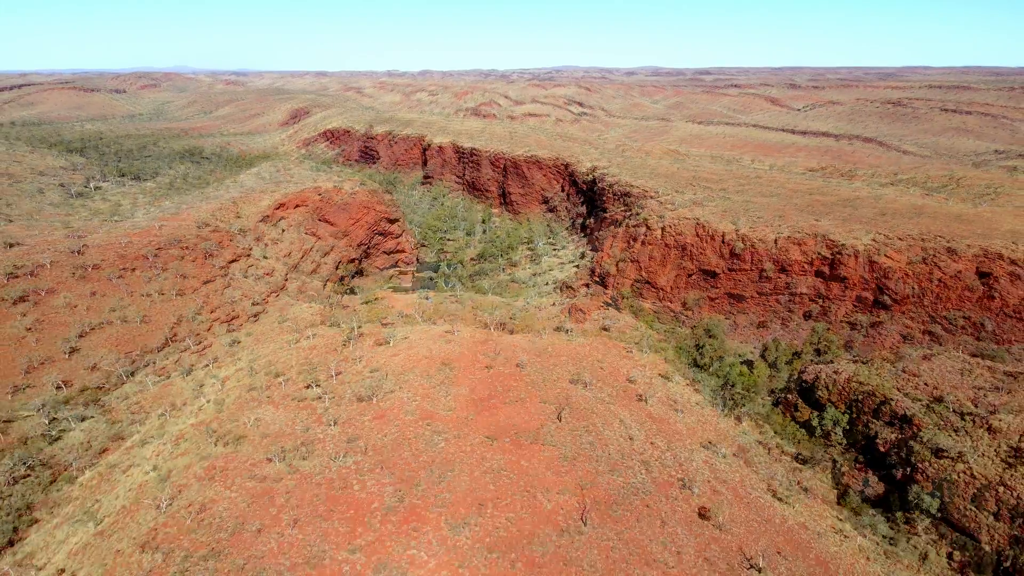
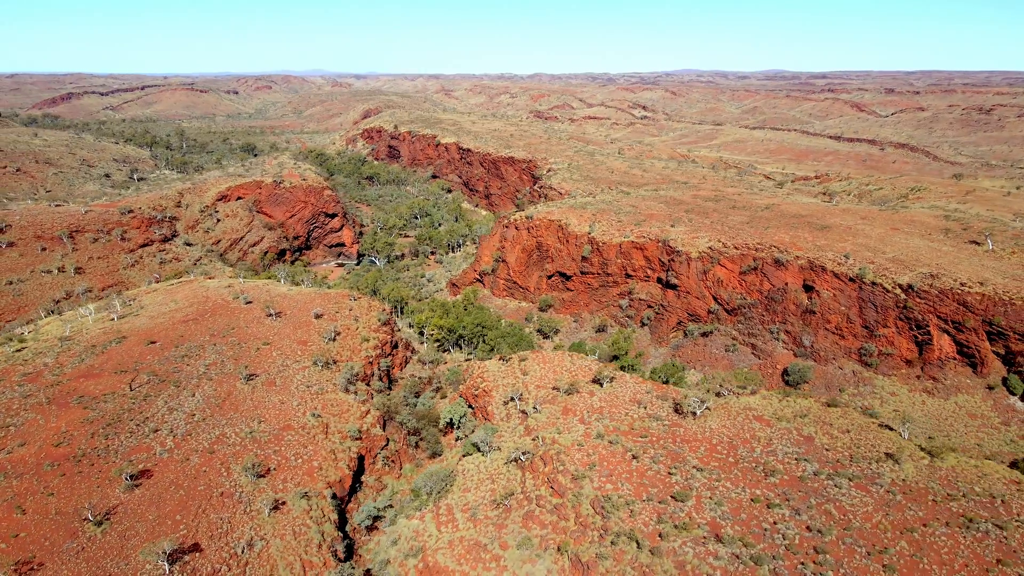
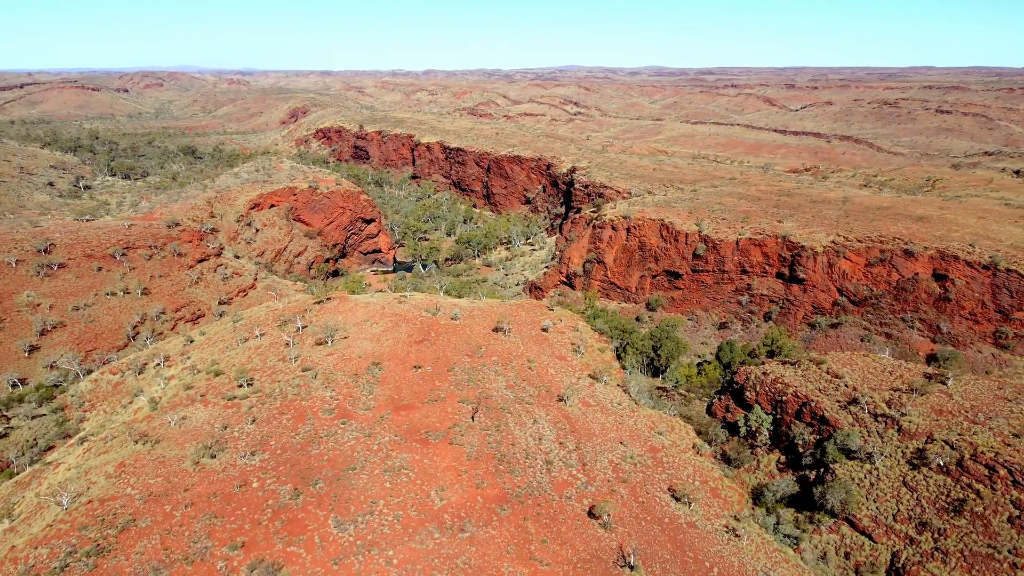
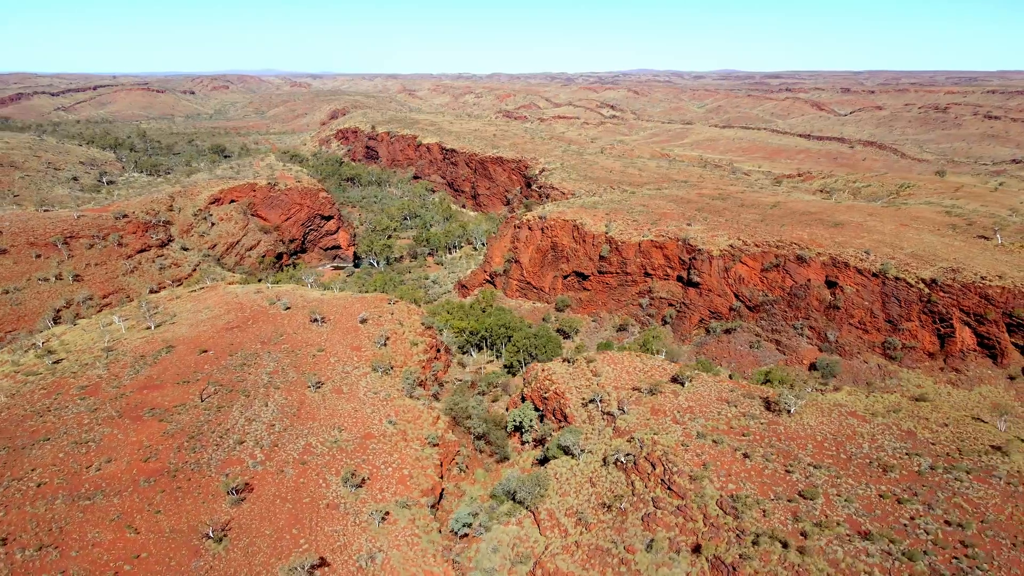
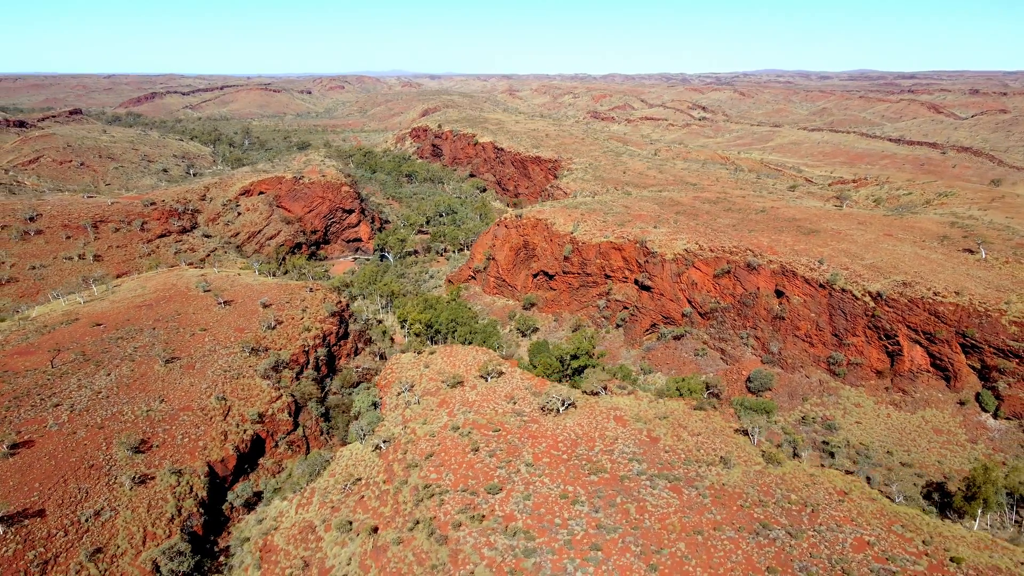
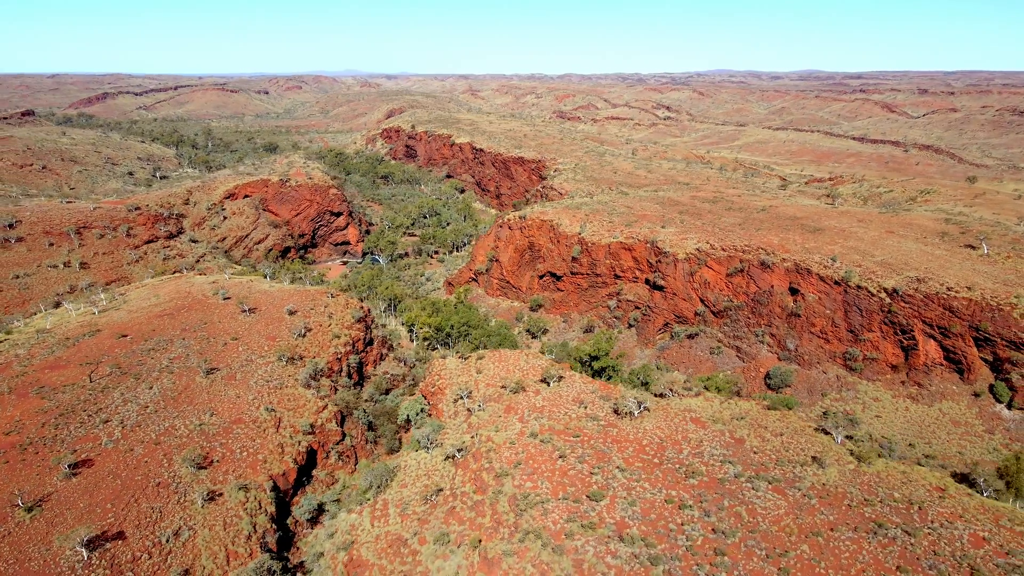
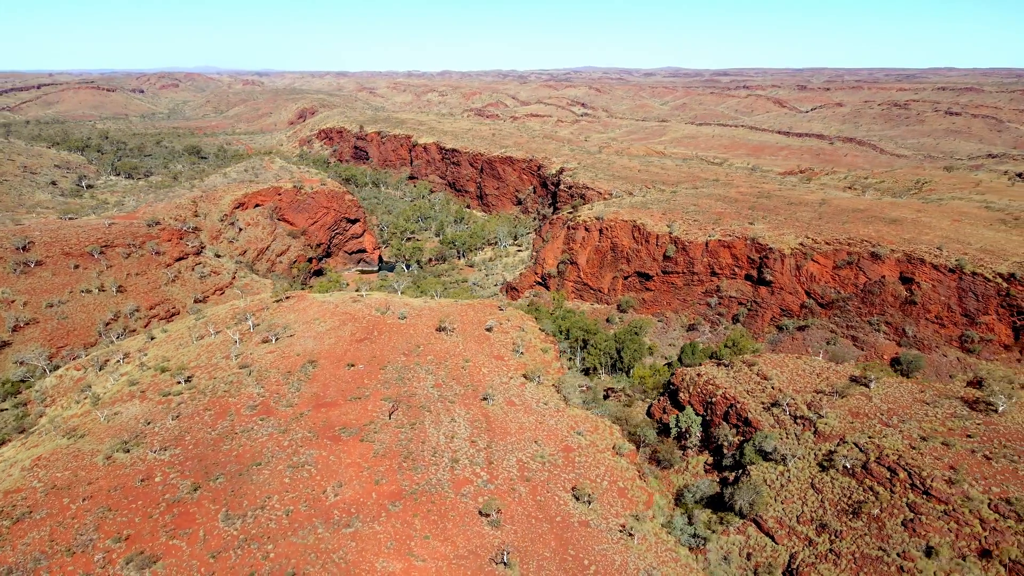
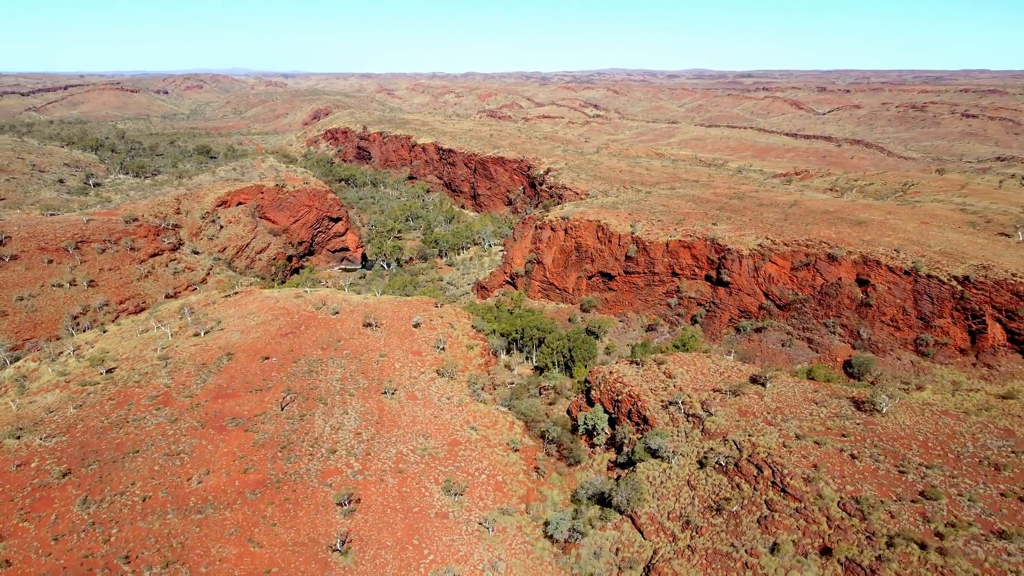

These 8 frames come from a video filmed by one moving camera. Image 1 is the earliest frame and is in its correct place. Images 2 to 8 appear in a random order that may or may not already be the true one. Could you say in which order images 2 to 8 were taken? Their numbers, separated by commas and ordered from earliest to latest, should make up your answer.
3, 7, 8, 4, 2, 6, 5
